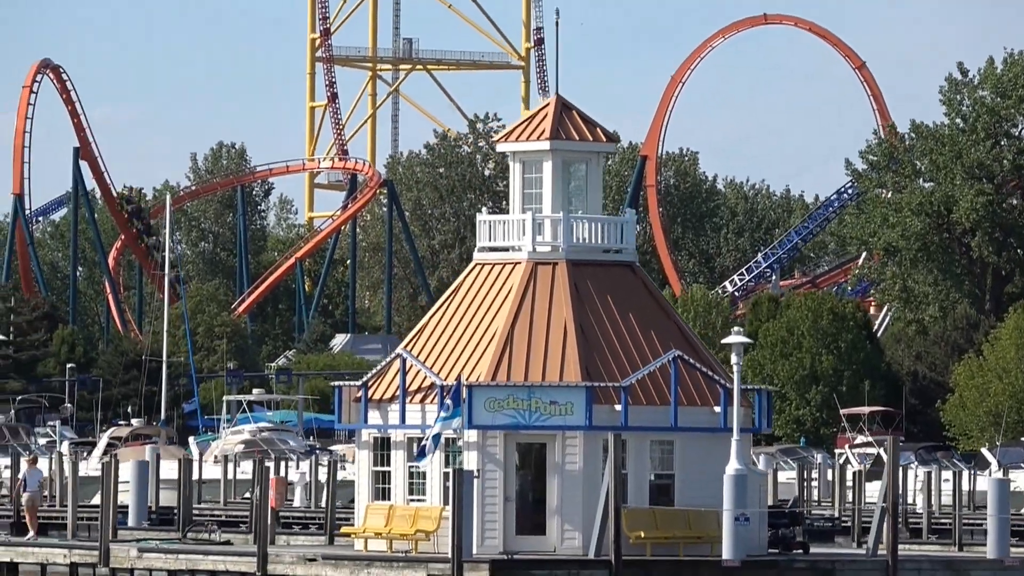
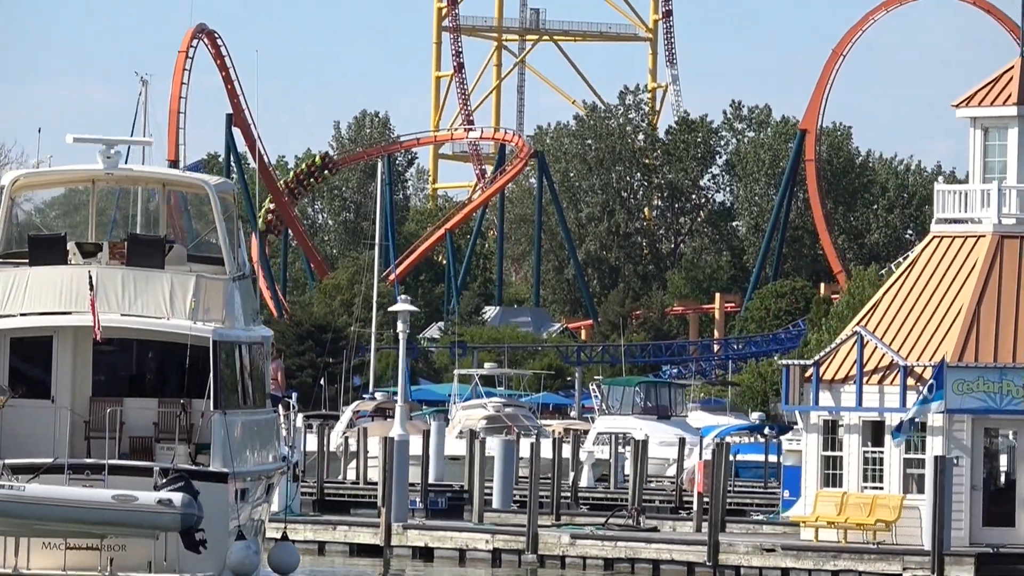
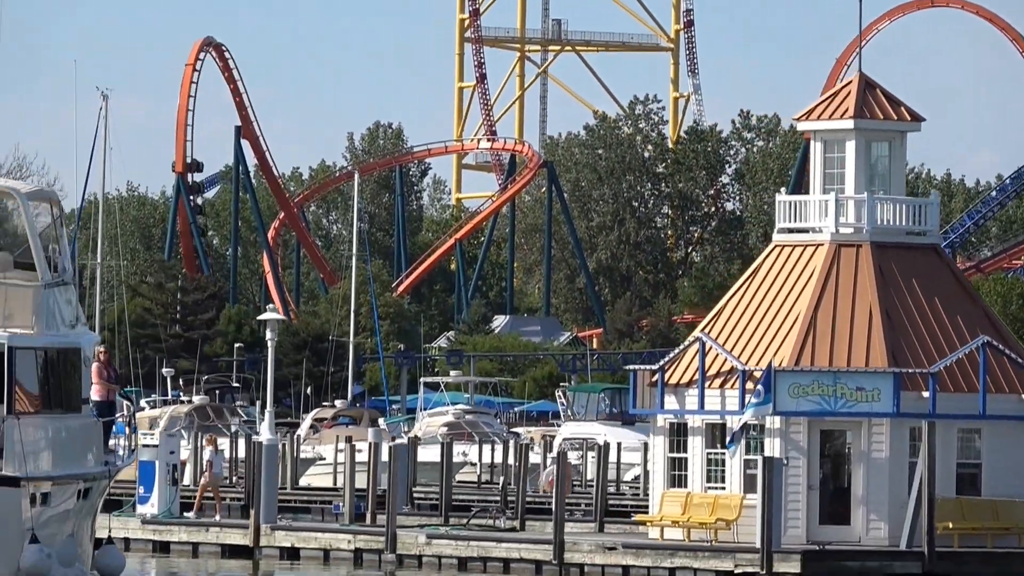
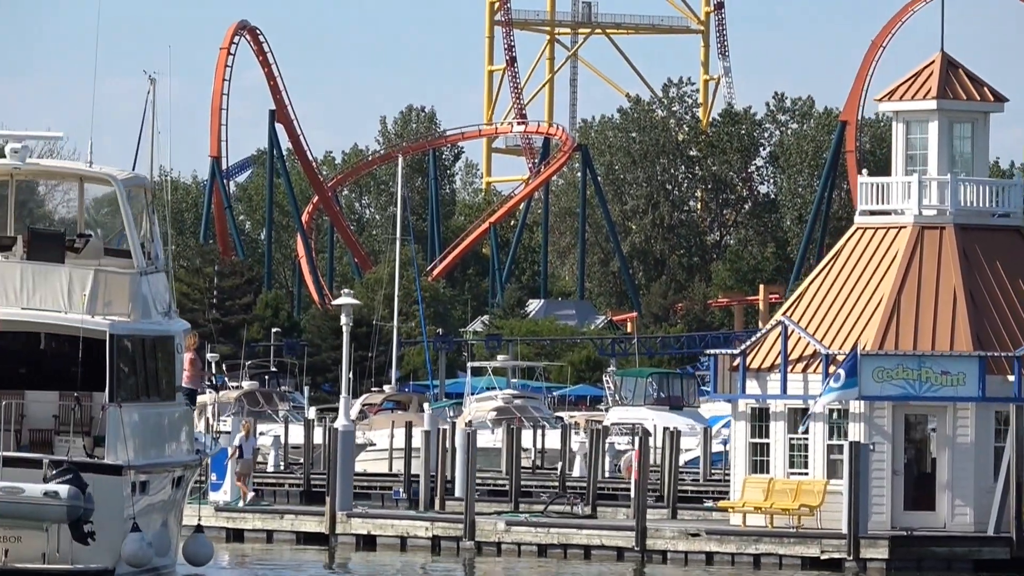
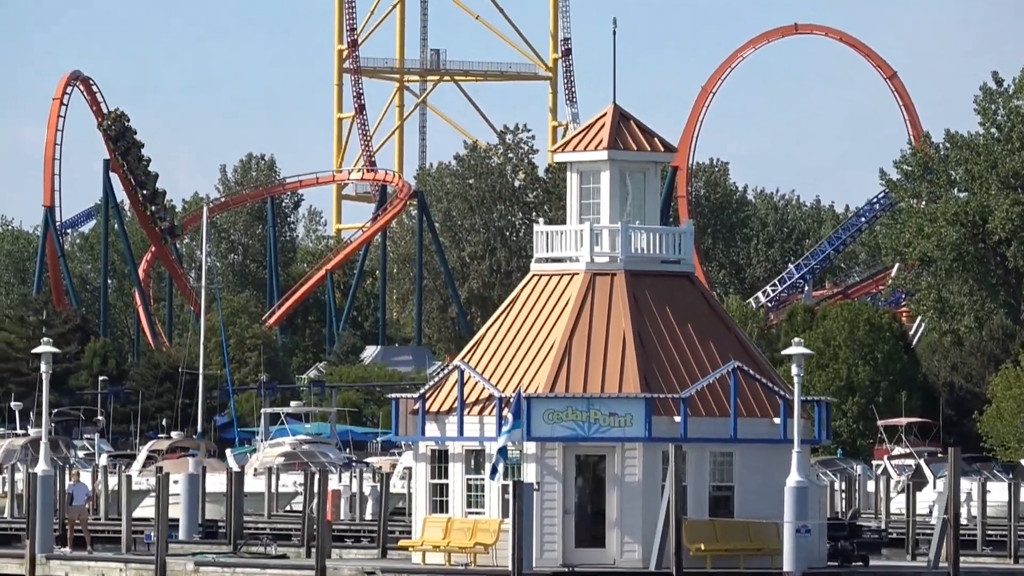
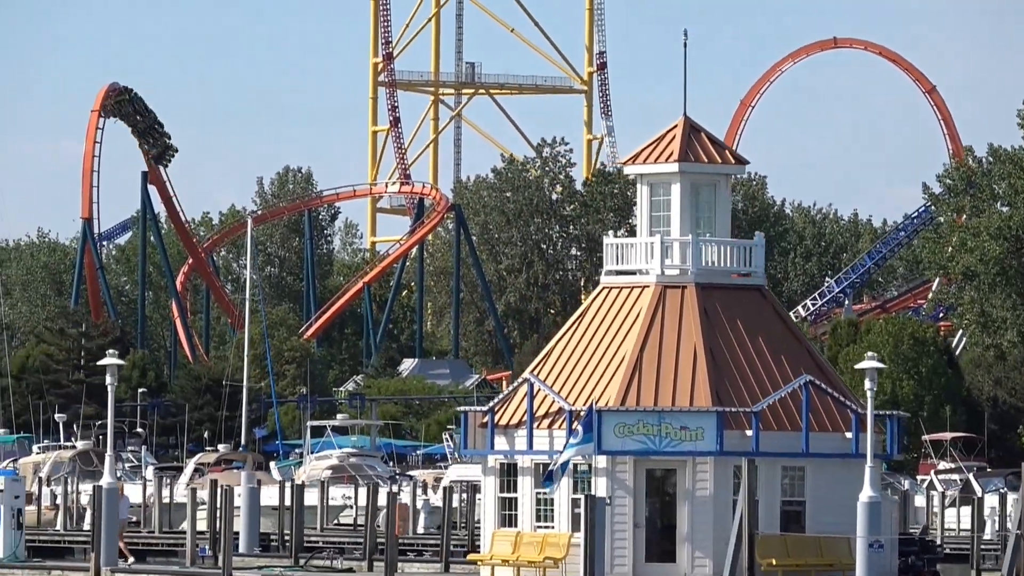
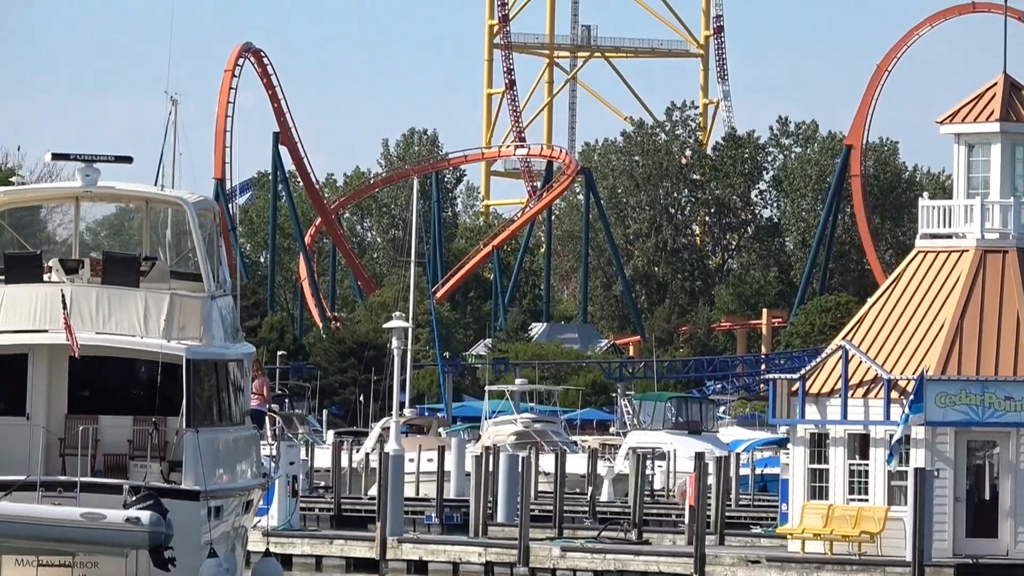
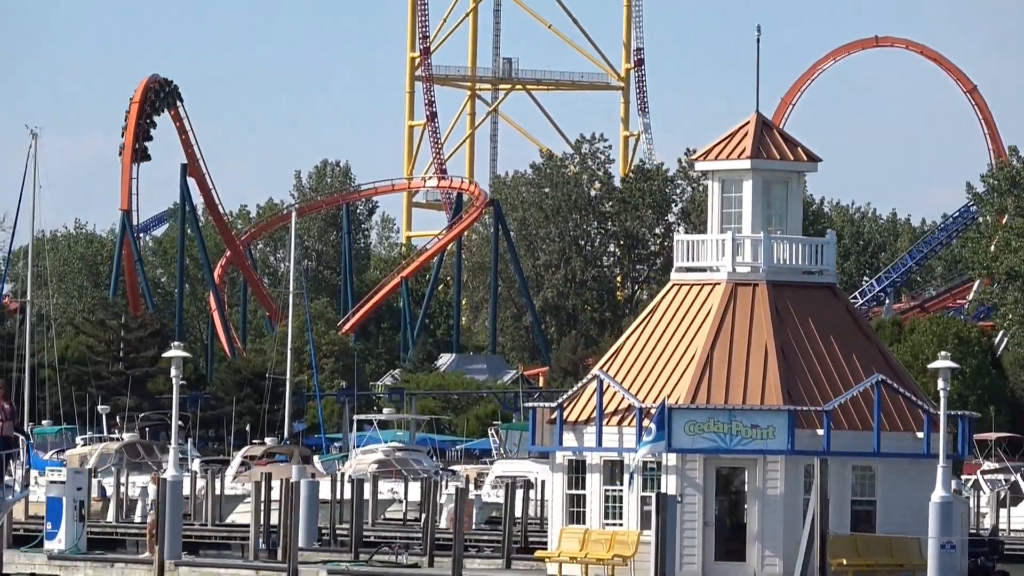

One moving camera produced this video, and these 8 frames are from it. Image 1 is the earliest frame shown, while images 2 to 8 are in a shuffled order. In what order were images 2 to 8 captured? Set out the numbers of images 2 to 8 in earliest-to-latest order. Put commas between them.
5, 6, 8, 3, 4, 7, 2
